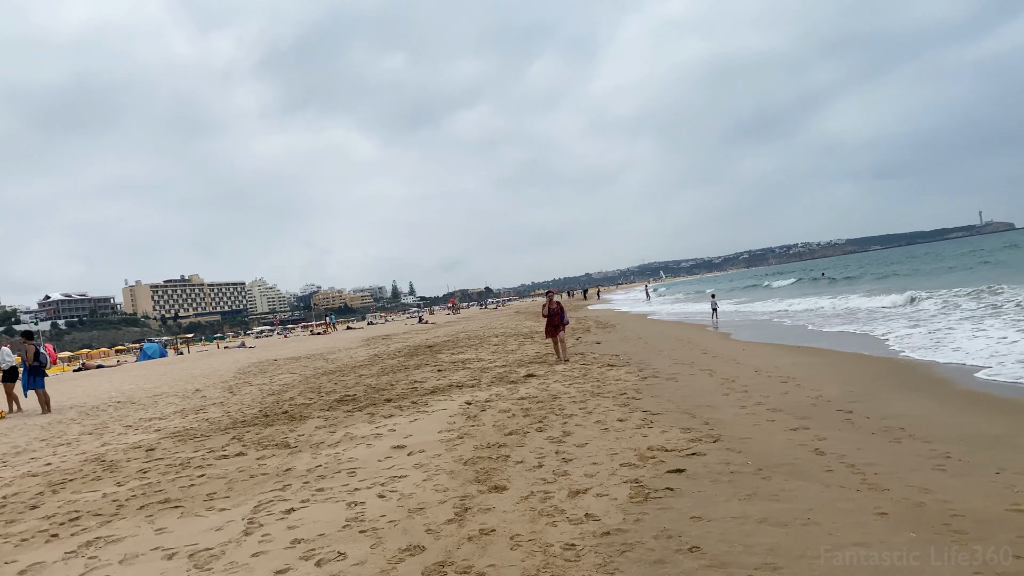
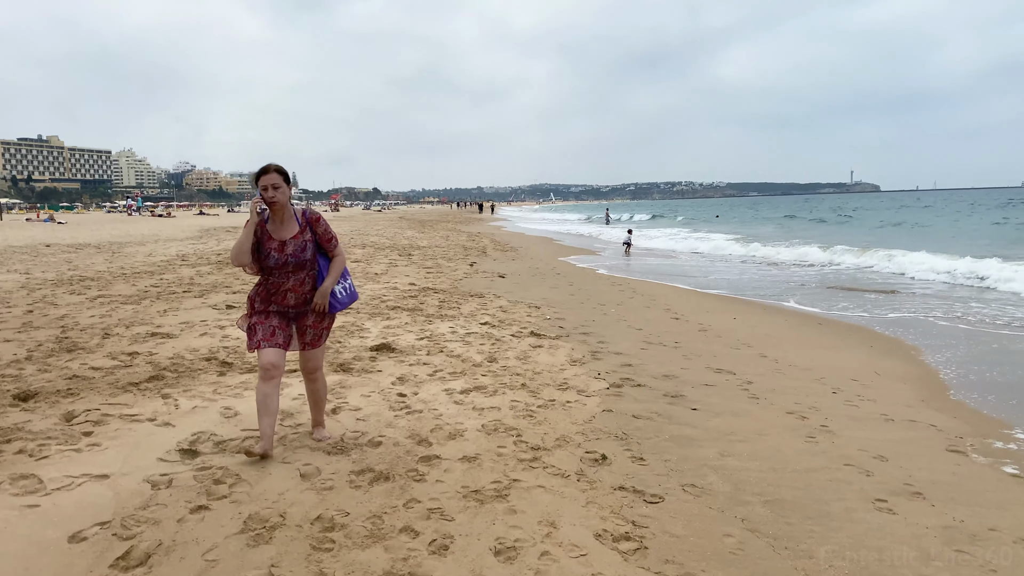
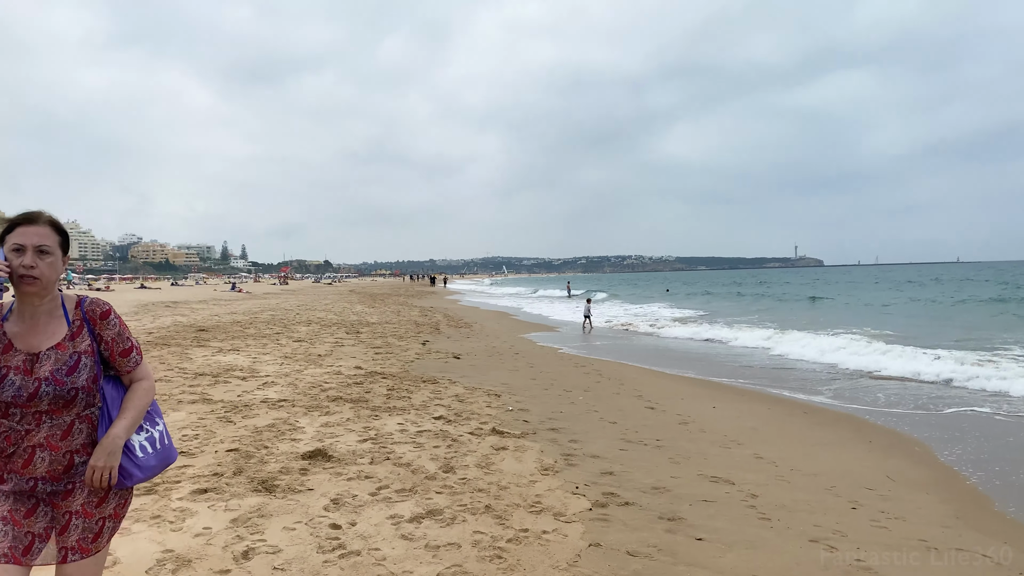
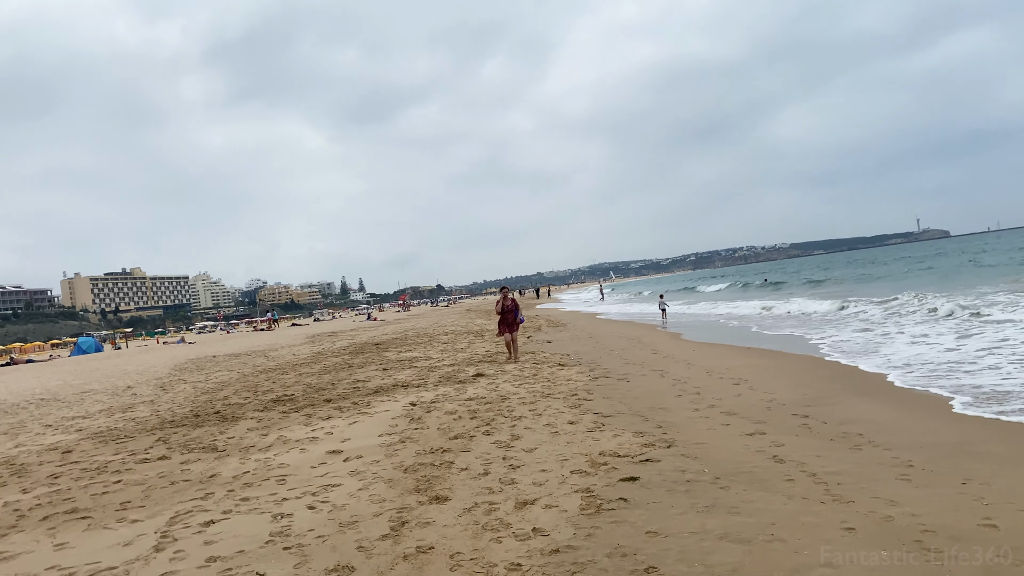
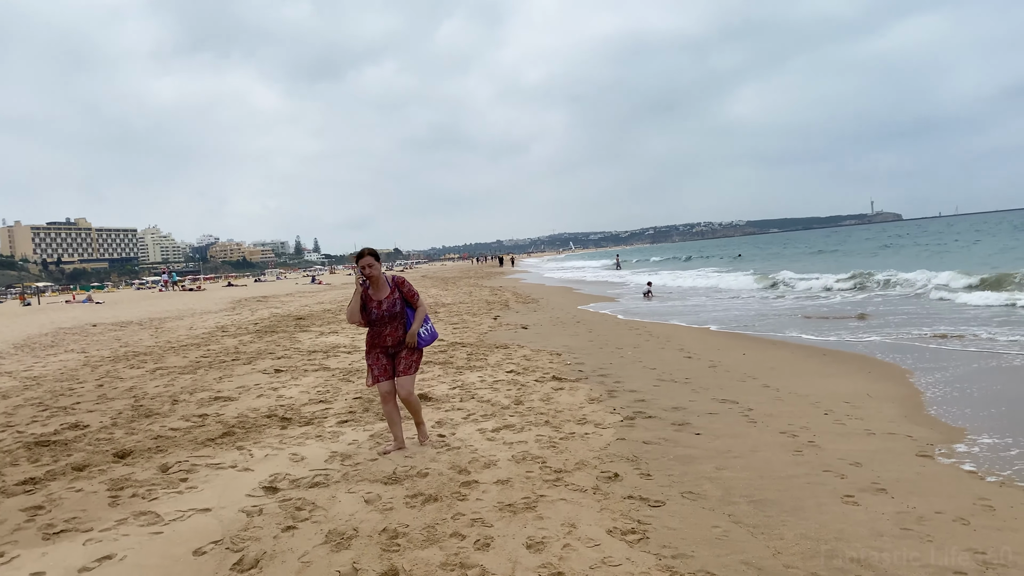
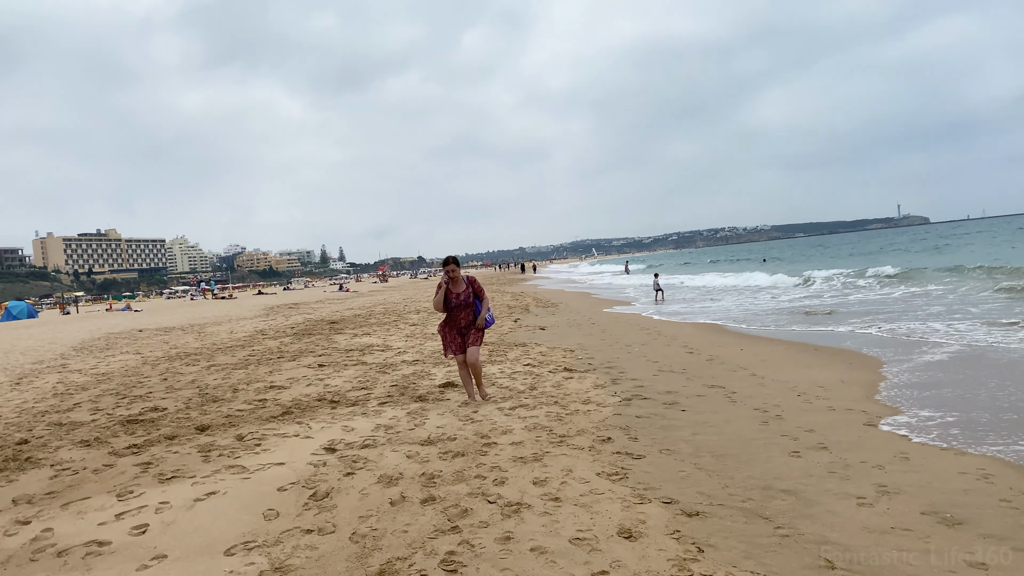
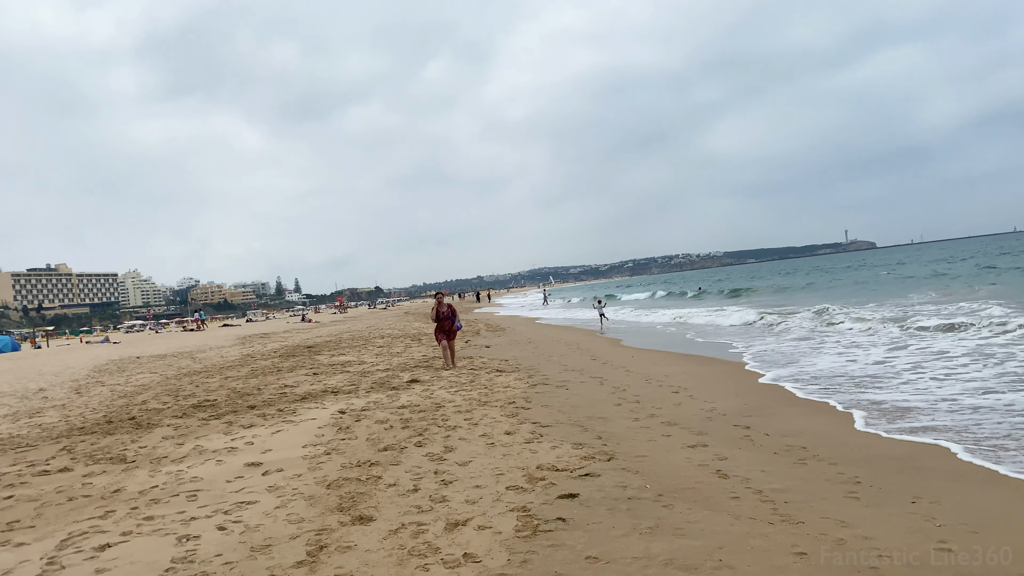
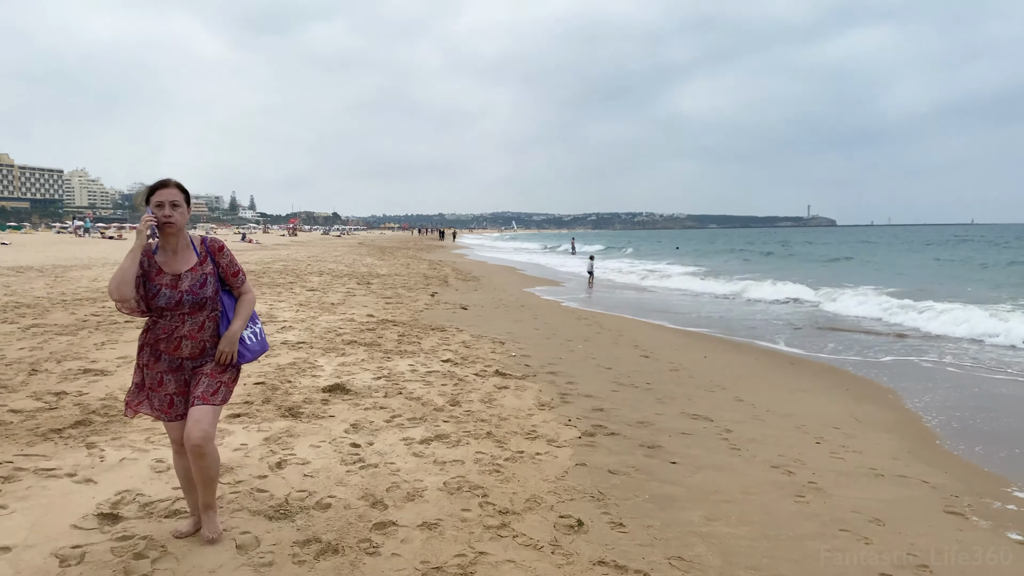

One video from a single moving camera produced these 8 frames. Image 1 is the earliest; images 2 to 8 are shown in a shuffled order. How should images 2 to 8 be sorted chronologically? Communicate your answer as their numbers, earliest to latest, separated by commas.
4, 7, 6, 5, 2, 8, 3
